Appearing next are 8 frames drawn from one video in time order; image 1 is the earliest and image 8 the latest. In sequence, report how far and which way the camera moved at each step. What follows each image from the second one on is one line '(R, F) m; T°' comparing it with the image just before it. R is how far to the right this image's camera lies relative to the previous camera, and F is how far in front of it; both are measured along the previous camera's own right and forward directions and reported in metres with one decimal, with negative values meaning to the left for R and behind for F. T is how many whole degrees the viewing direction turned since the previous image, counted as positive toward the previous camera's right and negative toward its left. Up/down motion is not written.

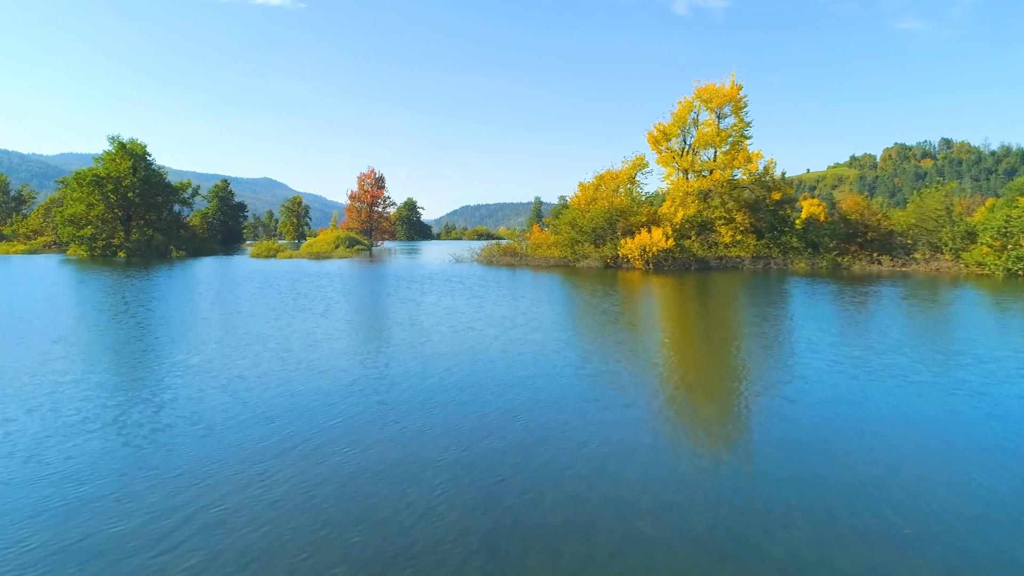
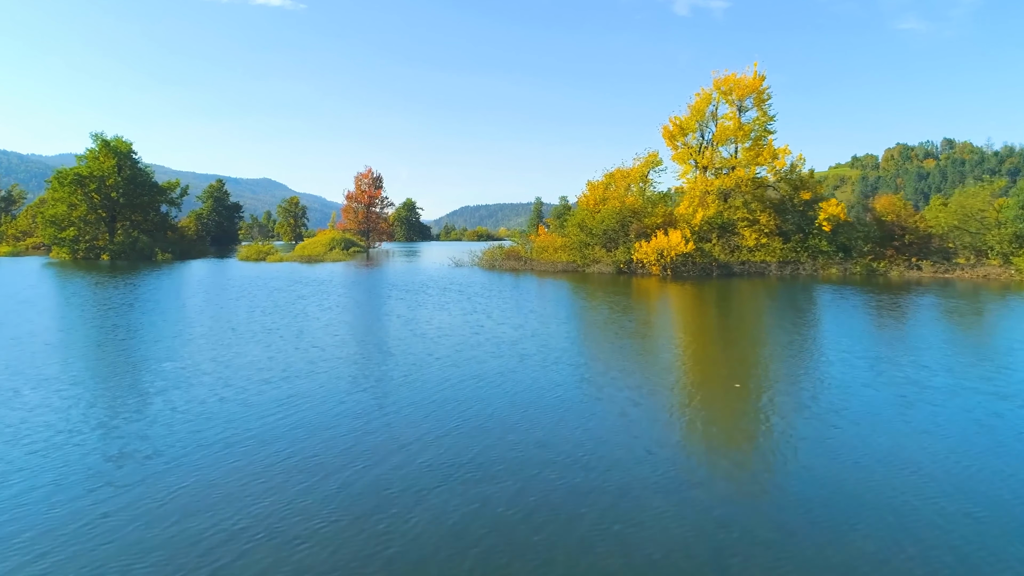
(-0.2, +2.8) m; 0°
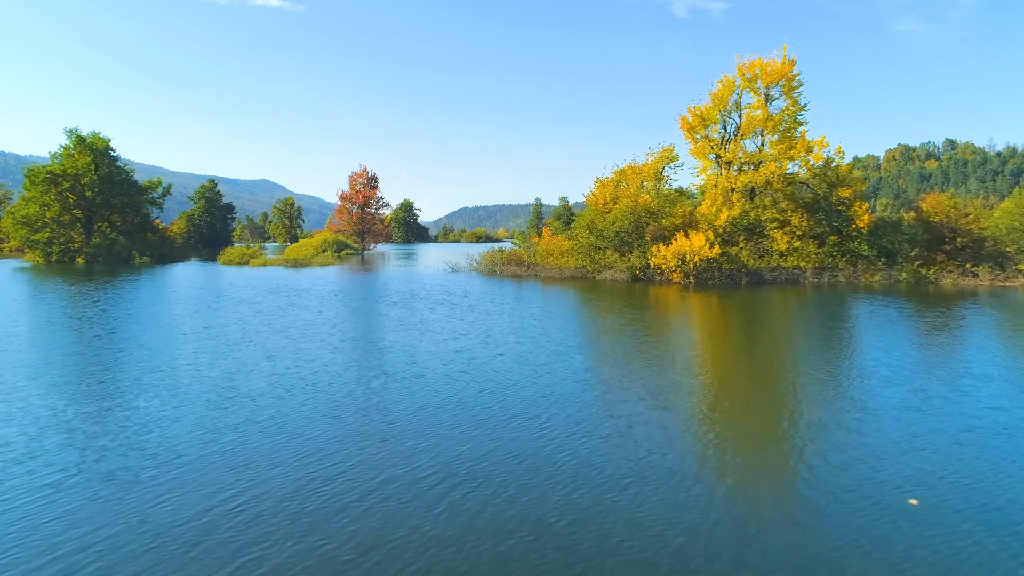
(-0.2, +3.5) m; 0°
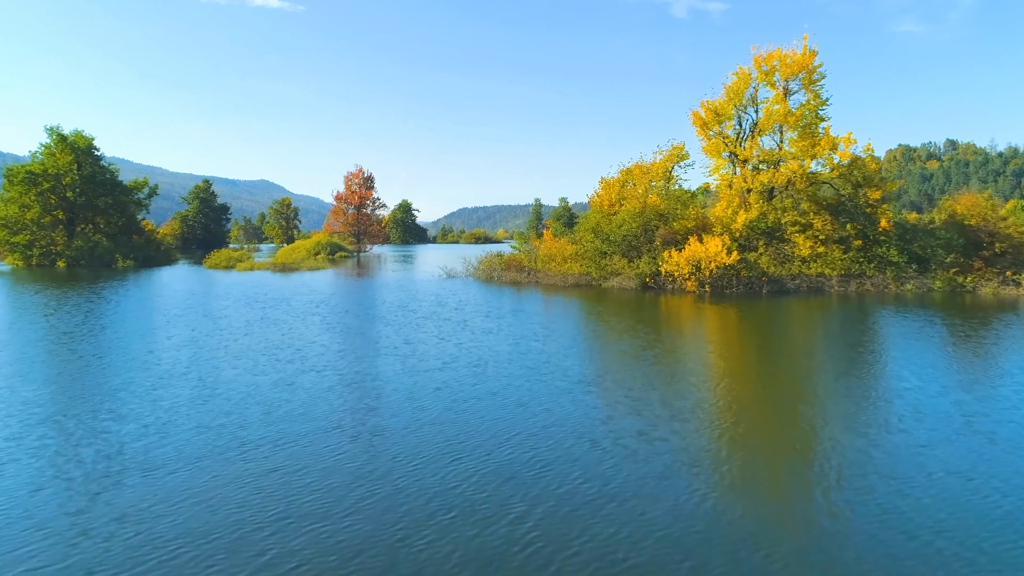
(0.0, +2.2) m; 0°
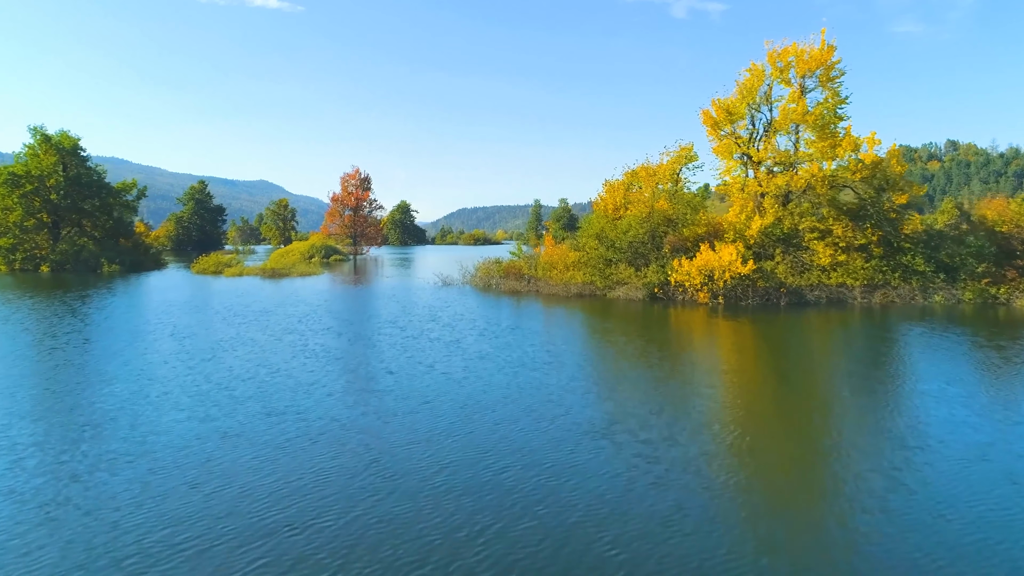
(0.0, +1.7) m; 0°
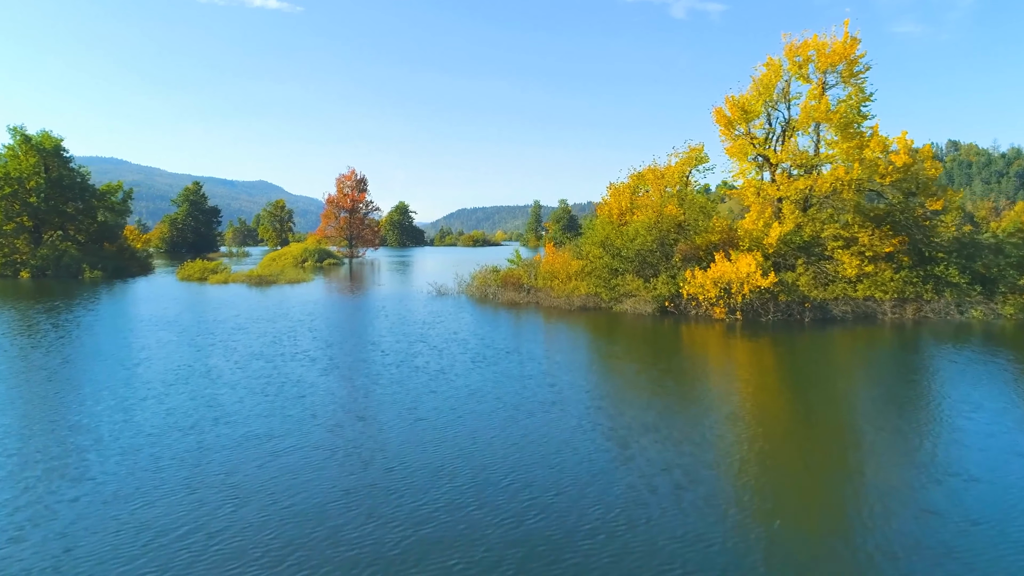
(+0.1, +2.0) m; 0°
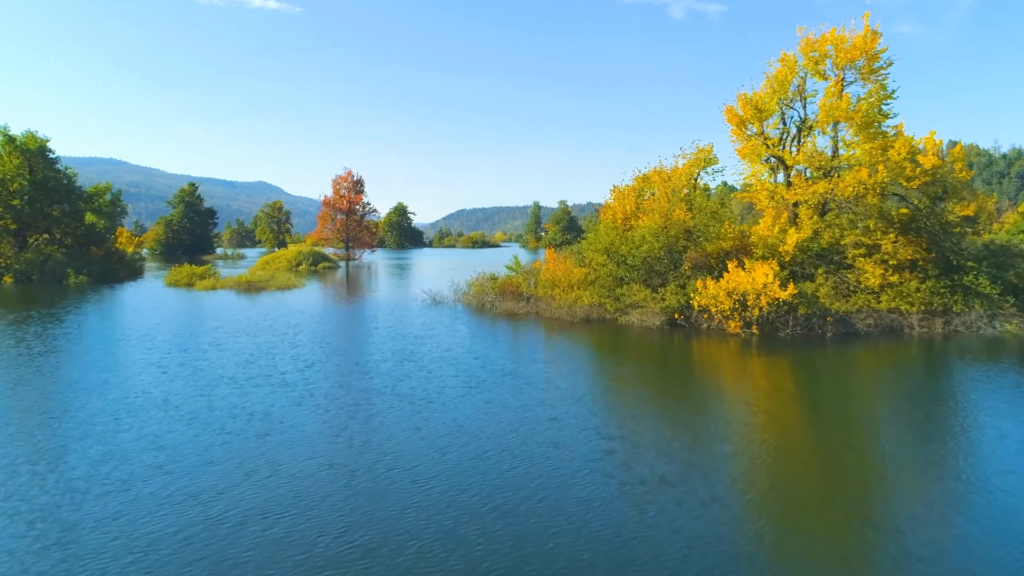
(0.0, +1.5) m; 0°
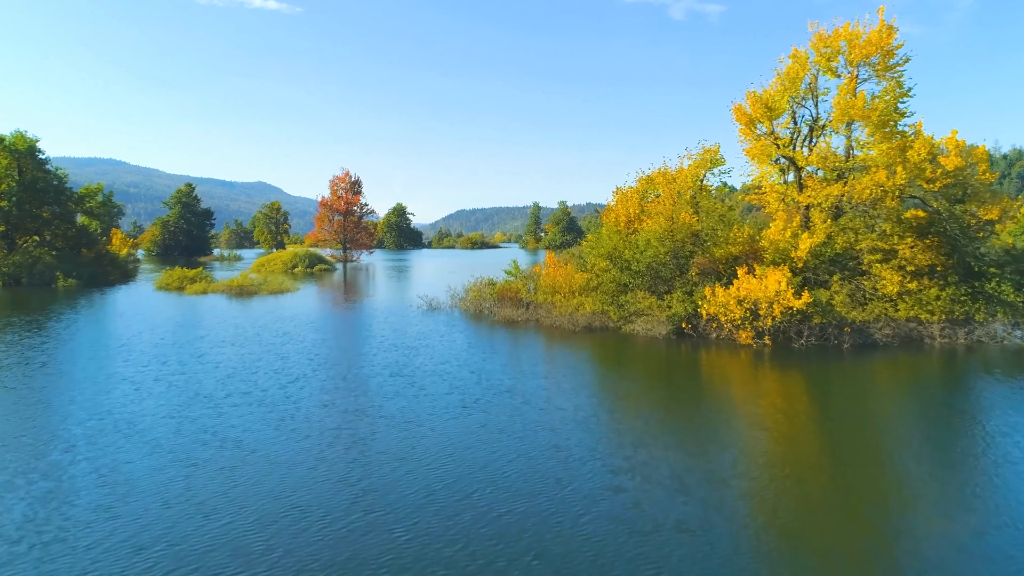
(0.0, +1.0) m; 0°
